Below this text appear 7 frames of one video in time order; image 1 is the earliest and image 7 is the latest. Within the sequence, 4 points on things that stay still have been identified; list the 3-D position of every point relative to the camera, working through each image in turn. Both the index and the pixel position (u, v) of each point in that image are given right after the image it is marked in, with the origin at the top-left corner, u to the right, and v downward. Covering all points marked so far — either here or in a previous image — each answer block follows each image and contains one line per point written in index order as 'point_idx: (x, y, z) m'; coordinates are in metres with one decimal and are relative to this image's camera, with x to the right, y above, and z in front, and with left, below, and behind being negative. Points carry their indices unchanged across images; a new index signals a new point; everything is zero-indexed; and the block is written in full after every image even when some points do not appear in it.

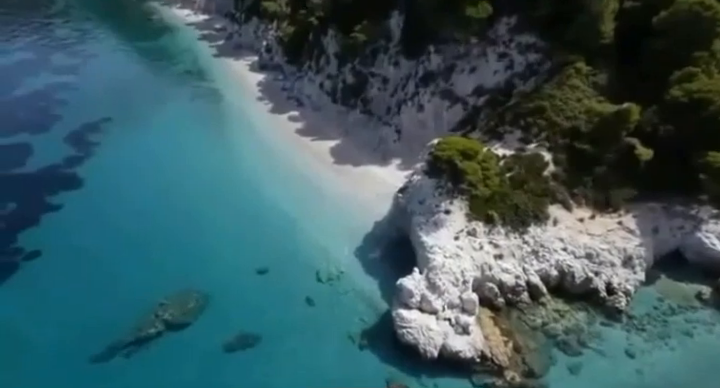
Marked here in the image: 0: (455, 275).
0: (+3.2, -2.7, +16.2) m
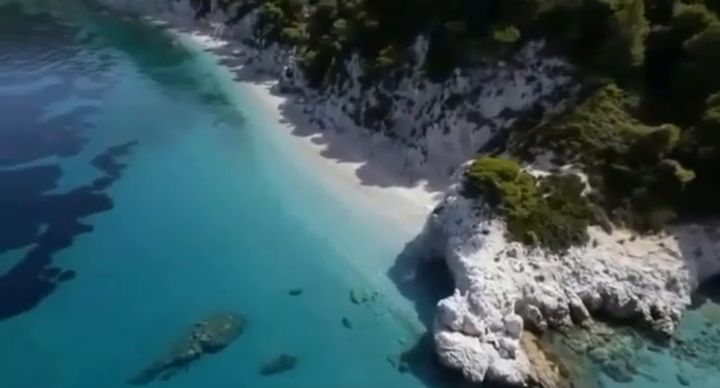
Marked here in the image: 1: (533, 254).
0: (+4.6, -3.4, +15.9) m
1: (+6.3, -2.2, +17.5) m
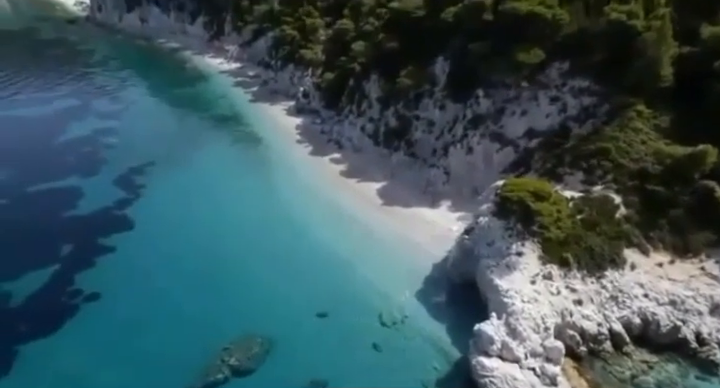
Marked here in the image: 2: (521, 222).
0: (+5.7, -4.1, +15.4) m
1: (+7.5, -3.0, +17.0) m
2: (+6.2, -1.1, +18.2) m
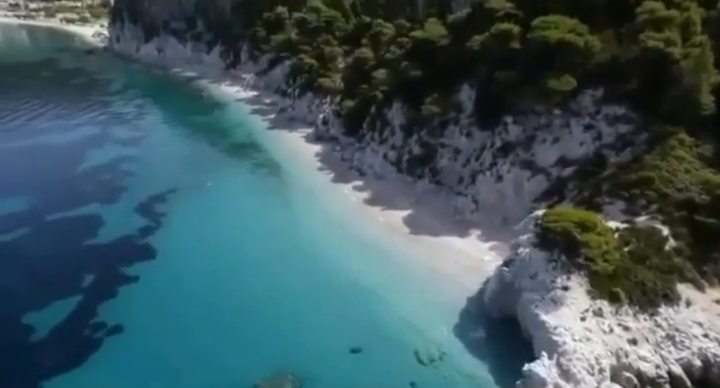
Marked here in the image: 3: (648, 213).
0: (+7.0, -5.1, +14.4) m
1: (+8.8, -4.0, +16.0) m
2: (+7.5, -2.2, +17.4) m
3: (+11.7, -0.8, +19.3) m
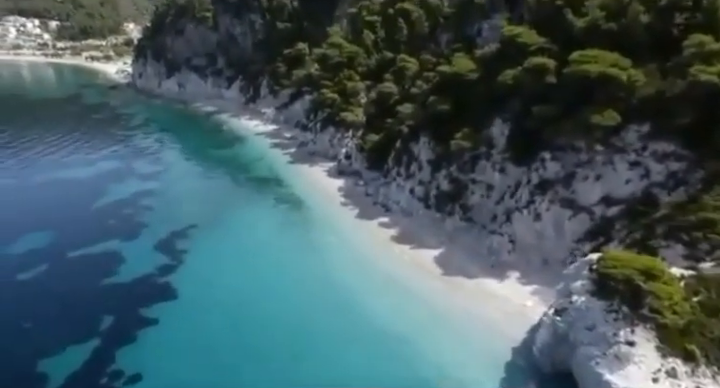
0: (+8.2, -6.3, +12.6) m
1: (+10.1, -5.4, +14.2) m
2: (+8.9, -3.7, +15.8) m
3: (+13.1, -2.4, +17.6) m
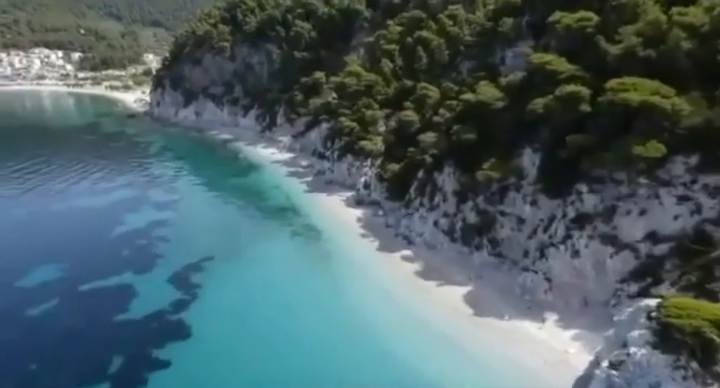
0: (+9.2, -7.3, +10.7) m
1: (+11.1, -6.5, +12.2) m
2: (+9.9, -4.9, +13.9) m
3: (+14.2, -3.8, +15.7) m
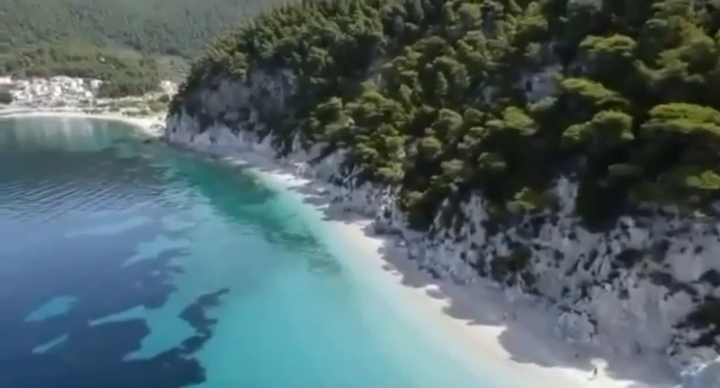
0: (+10.1, -8.2, +8.4) m
1: (+12.1, -7.5, +10.0) m
2: (+11.0, -5.9, +11.8) m
3: (+15.3, -5.0, +13.5) m
